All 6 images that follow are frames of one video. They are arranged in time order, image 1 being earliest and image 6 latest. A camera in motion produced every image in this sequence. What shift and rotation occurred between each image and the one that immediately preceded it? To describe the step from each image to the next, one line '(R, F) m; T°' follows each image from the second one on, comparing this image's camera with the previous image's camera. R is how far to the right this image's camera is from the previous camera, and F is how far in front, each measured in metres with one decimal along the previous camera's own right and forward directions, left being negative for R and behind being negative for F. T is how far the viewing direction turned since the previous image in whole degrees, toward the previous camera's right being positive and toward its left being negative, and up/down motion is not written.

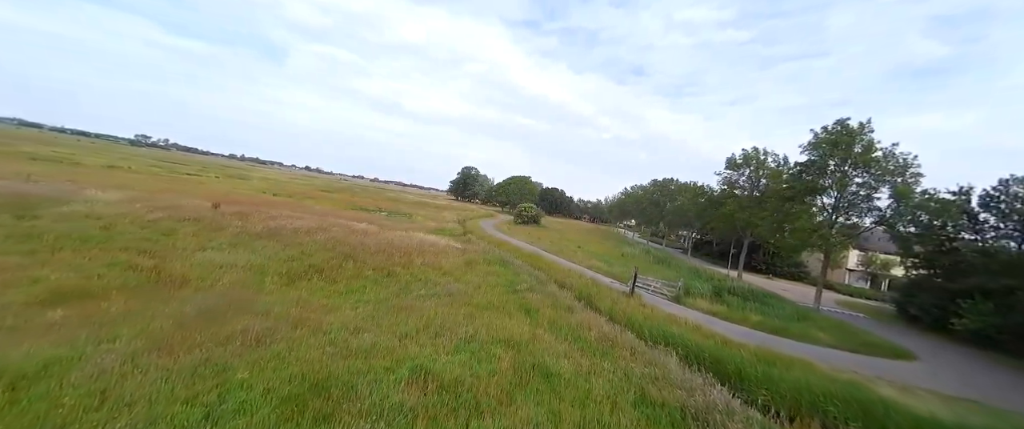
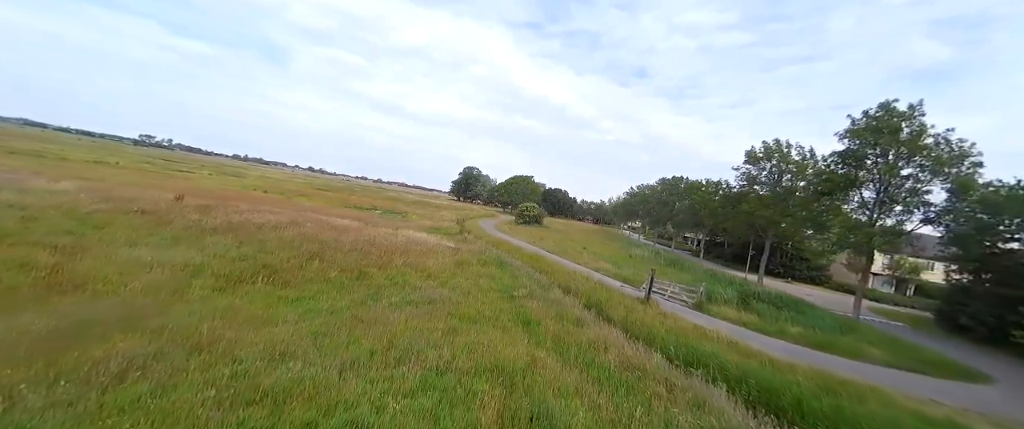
(+0.2, +2.2) m; 0°
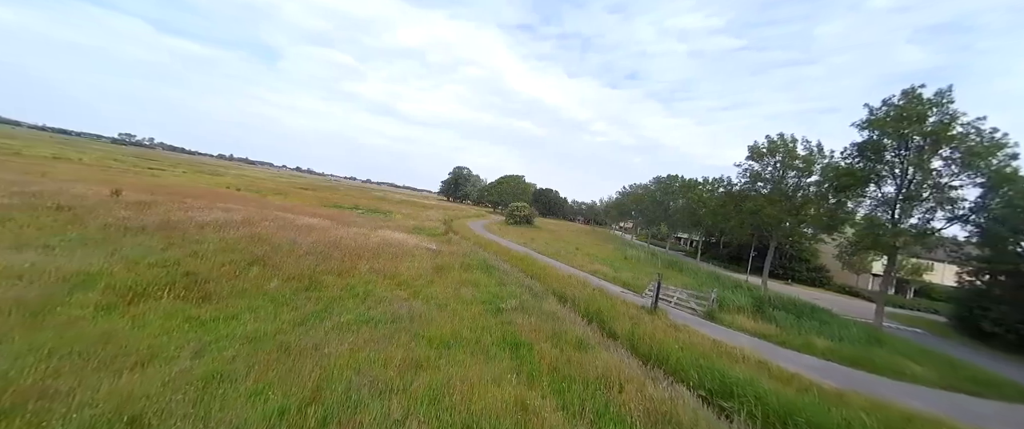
(+0.1, +1.9) m; +1°
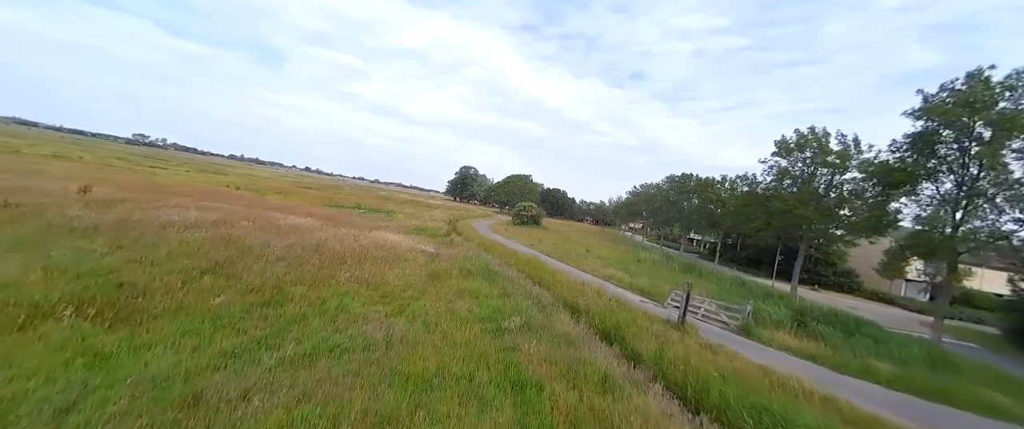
(0.0, +1.6) m; -1°
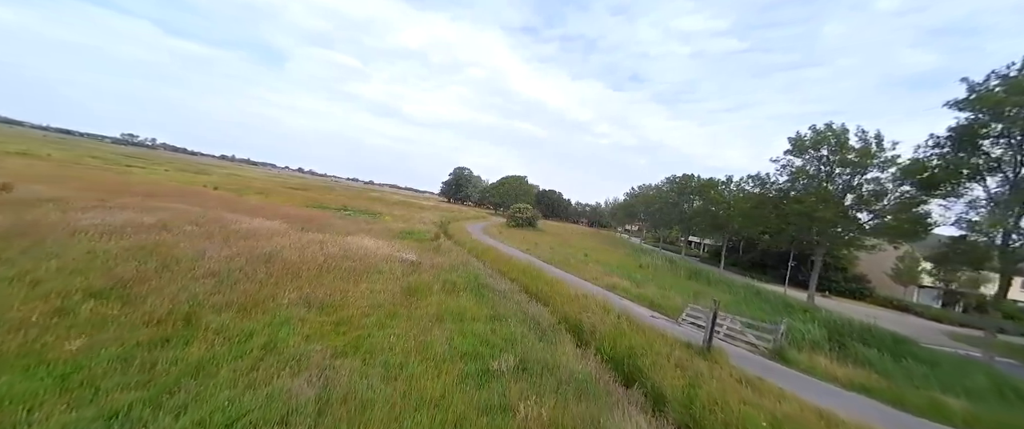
(+0.1, +1.9) m; +1°
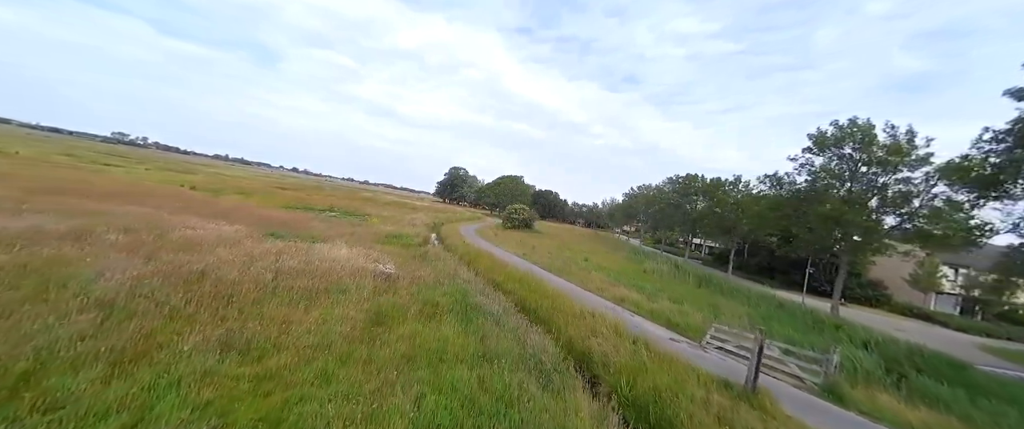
(0.0, +1.9) m; +1°
